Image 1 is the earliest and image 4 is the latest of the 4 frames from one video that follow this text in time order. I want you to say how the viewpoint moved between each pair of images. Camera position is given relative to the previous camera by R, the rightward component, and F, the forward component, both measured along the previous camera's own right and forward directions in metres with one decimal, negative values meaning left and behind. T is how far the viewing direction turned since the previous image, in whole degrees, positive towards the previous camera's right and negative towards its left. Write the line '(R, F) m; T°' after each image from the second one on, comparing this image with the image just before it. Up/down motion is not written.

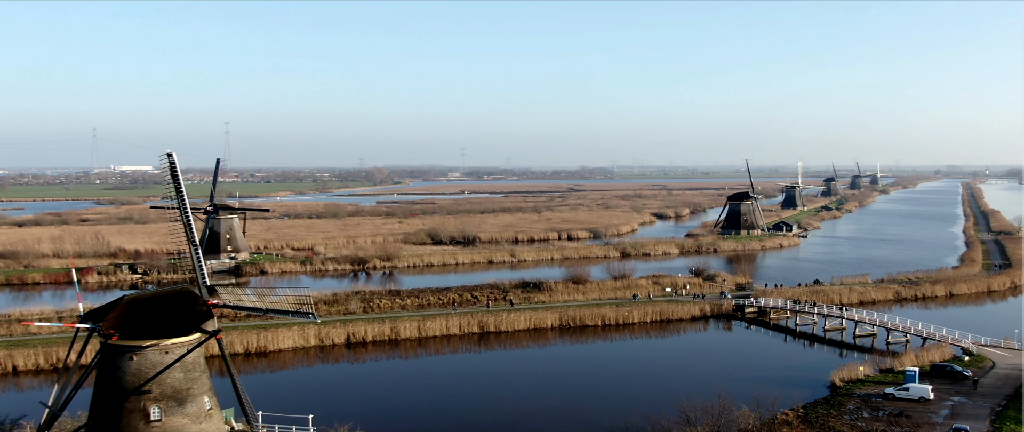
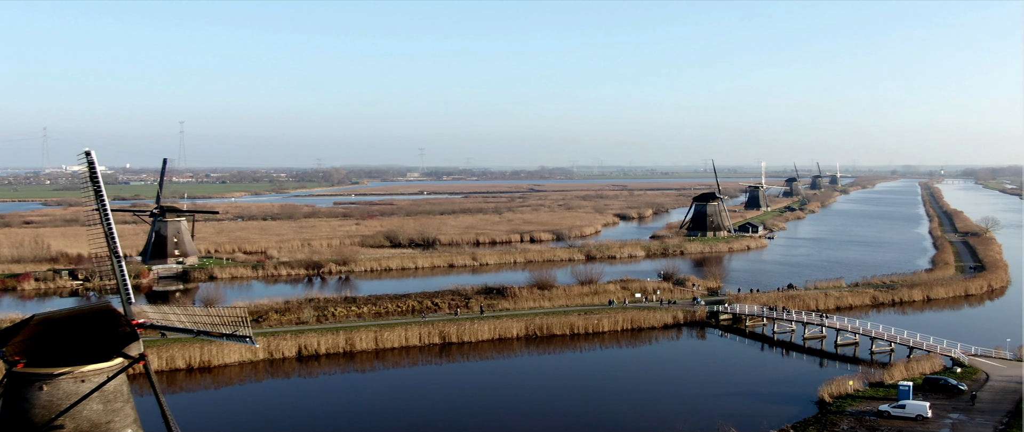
(-0.1, +1.3) m; +3°
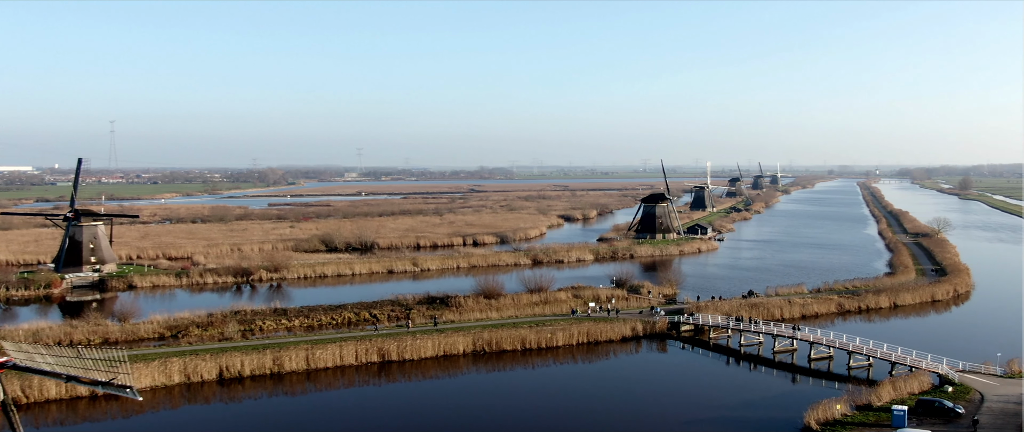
(-0.1, +1.8) m; +5°
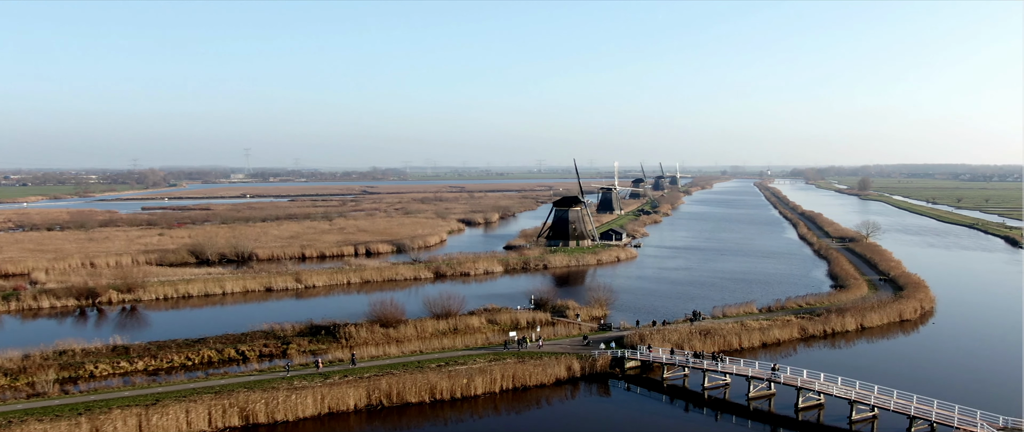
(-0.2, +3.9) m; +9°
